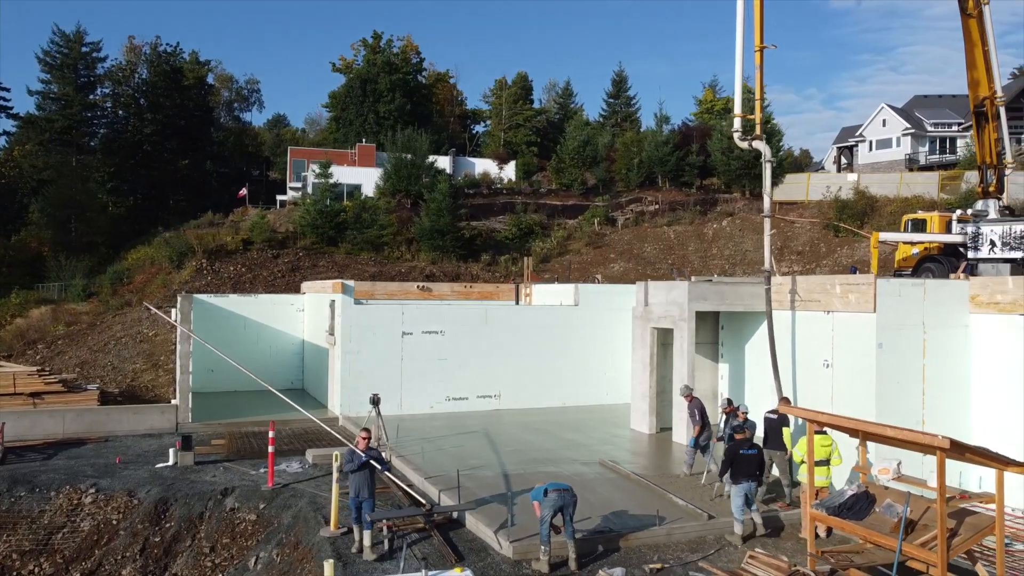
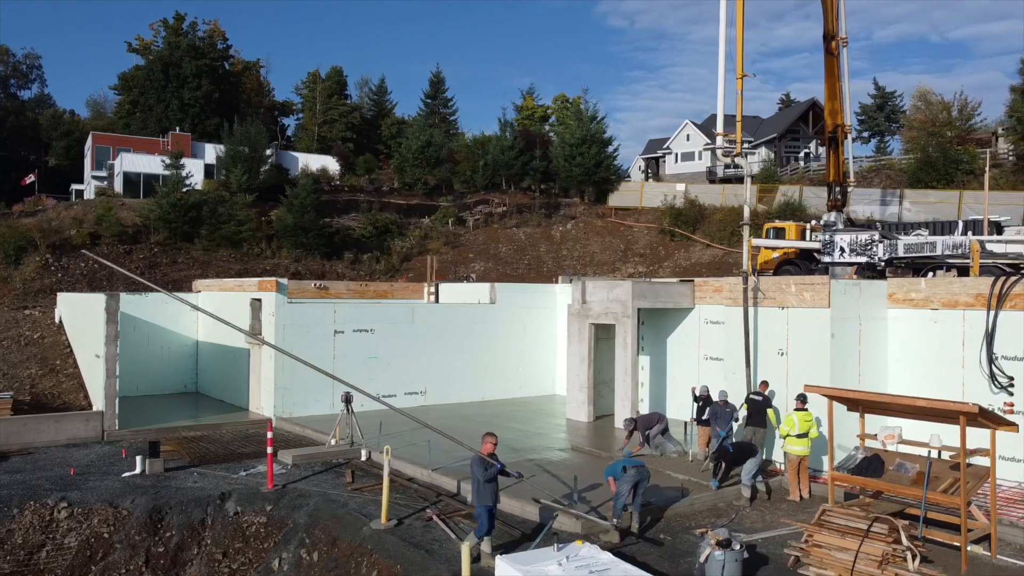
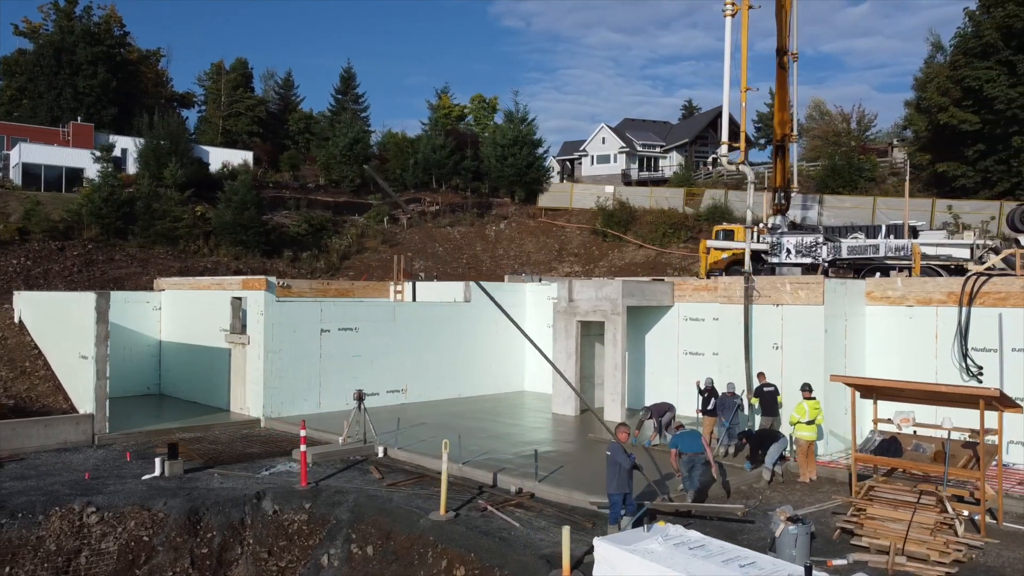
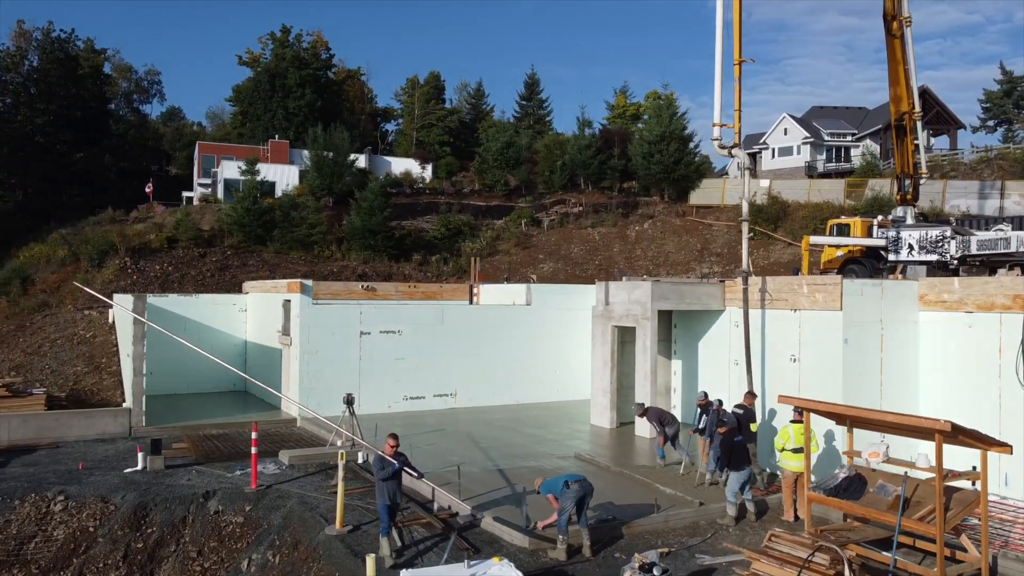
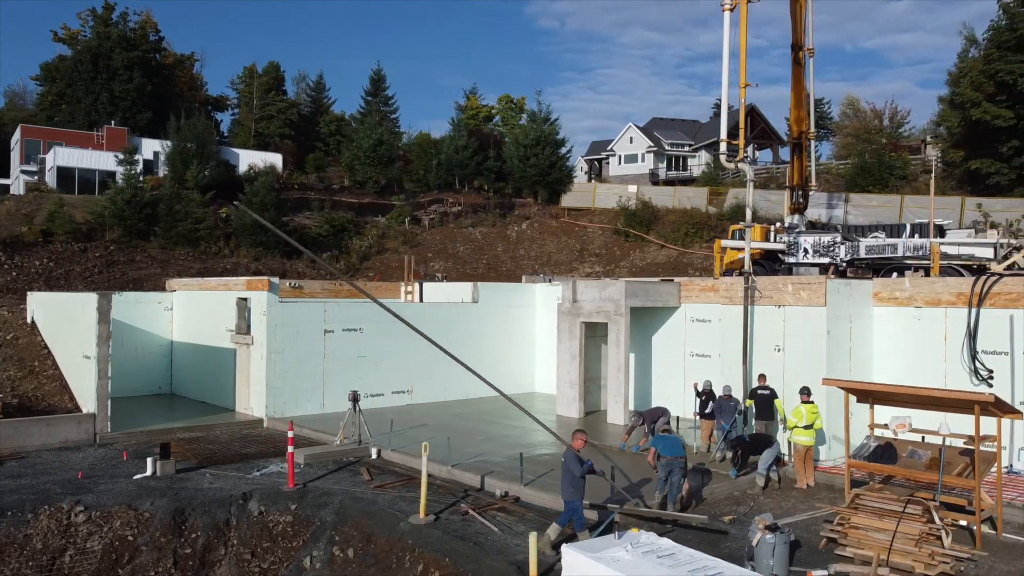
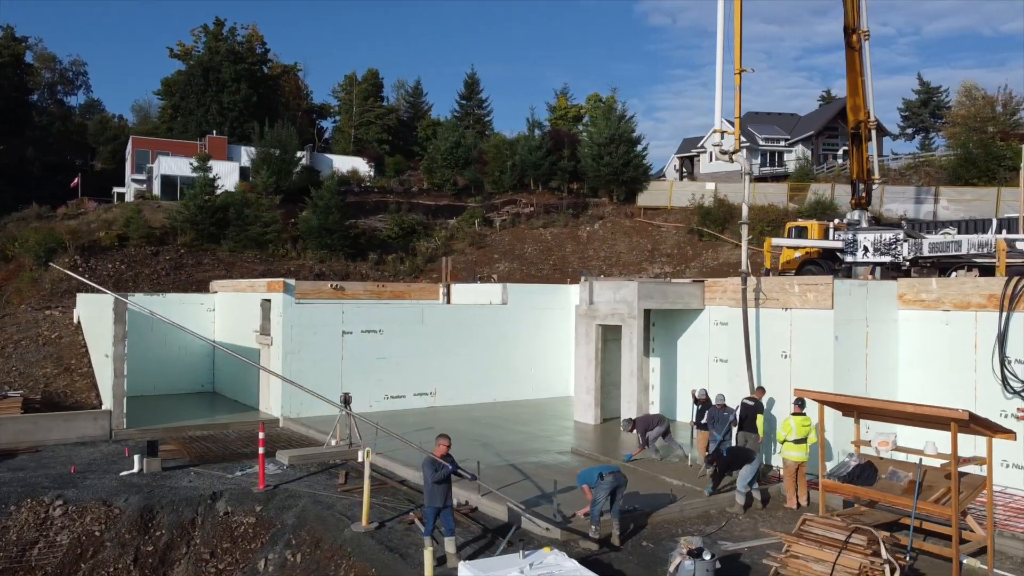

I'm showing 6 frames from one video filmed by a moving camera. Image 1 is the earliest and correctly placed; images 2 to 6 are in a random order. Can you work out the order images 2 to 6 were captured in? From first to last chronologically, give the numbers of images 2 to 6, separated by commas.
4, 6, 2, 5, 3
